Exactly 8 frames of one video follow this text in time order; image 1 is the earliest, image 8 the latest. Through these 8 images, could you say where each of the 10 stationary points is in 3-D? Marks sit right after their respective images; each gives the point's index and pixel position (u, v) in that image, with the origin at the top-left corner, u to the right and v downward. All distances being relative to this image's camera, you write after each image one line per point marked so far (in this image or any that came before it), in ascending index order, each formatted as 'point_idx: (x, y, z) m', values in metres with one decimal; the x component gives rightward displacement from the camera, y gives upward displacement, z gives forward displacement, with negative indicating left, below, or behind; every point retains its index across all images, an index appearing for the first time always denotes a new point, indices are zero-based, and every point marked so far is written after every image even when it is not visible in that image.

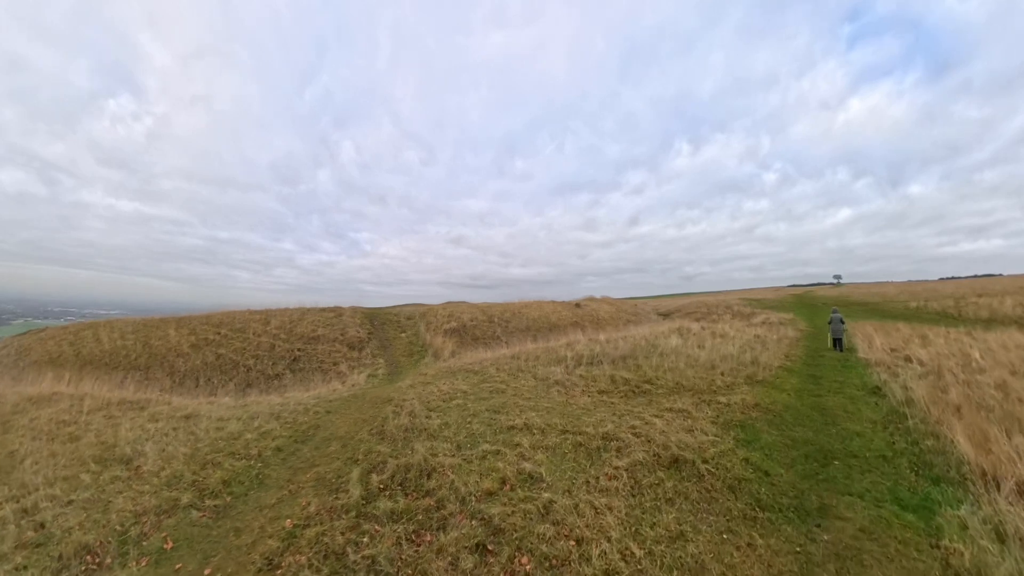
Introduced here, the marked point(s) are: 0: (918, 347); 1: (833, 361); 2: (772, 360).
0: (+16.9, -2.5, +17.1) m
1: (+12.0, -2.8, +15.5) m
2: (+9.5, -2.6, +15.0) m
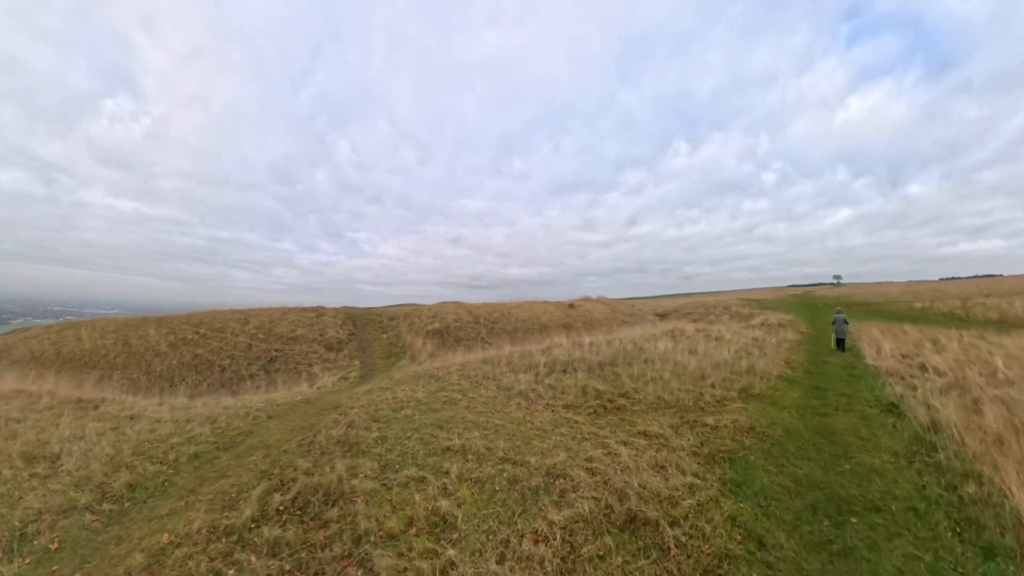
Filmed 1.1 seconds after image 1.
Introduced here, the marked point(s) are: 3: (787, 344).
0: (+15.8, -2.5, +15.5) m
1: (+11.0, -2.7, +13.9) m
2: (+8.4, -2.6, +13.5) m
3: (+13.2, -2.6, +19.8) m
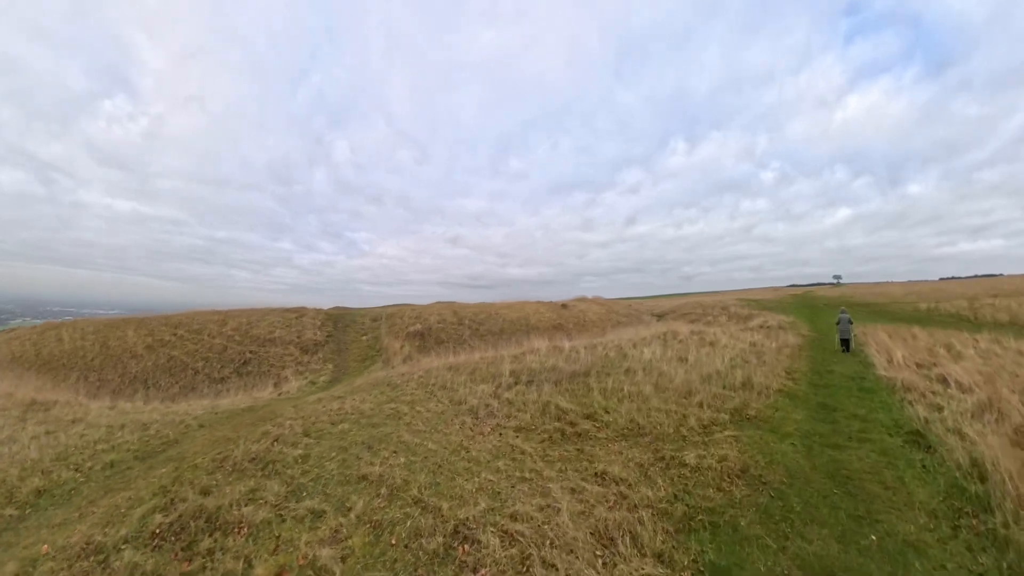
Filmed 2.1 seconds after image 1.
0: (+14.7, -2.5, +13.9) m
1: (+9.9, -2.8, +12.2) m
2: (+7.3, -2.6, +11.8) m
3: (+12.1, -2.7, +18.1) m
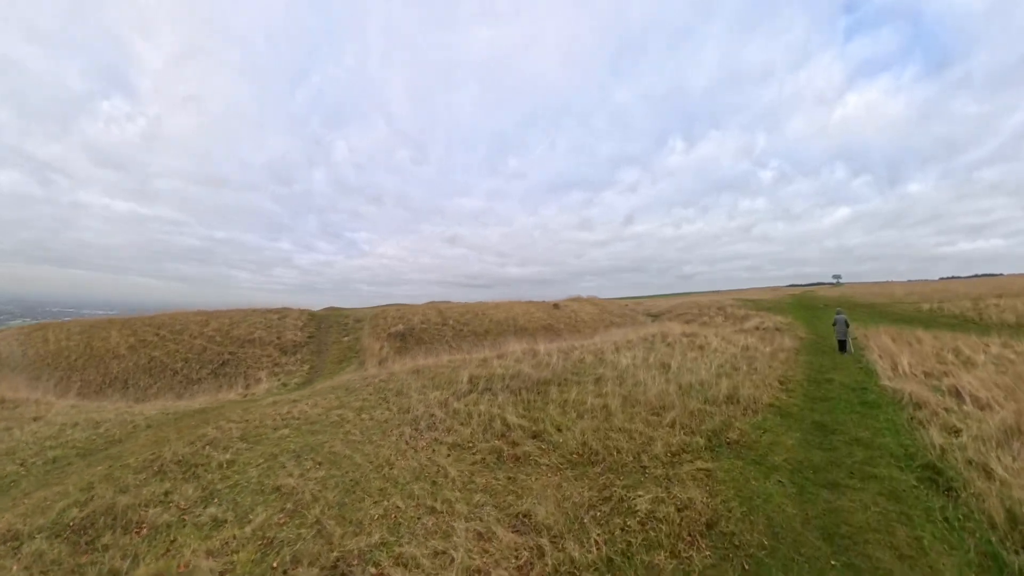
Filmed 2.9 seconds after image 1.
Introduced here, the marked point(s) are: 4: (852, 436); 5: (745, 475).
0: (+13.6, -2.5, +12.5) m
1: (+8.8, -2.8, +10.9) m
2: (+6.2, -2.6, +10.4) m
3: (+11.0, -2.7, +16.8) m
4: (+6.2, -2.7, +7.6) m
5: (+3.4, -2.7, +6.0) m
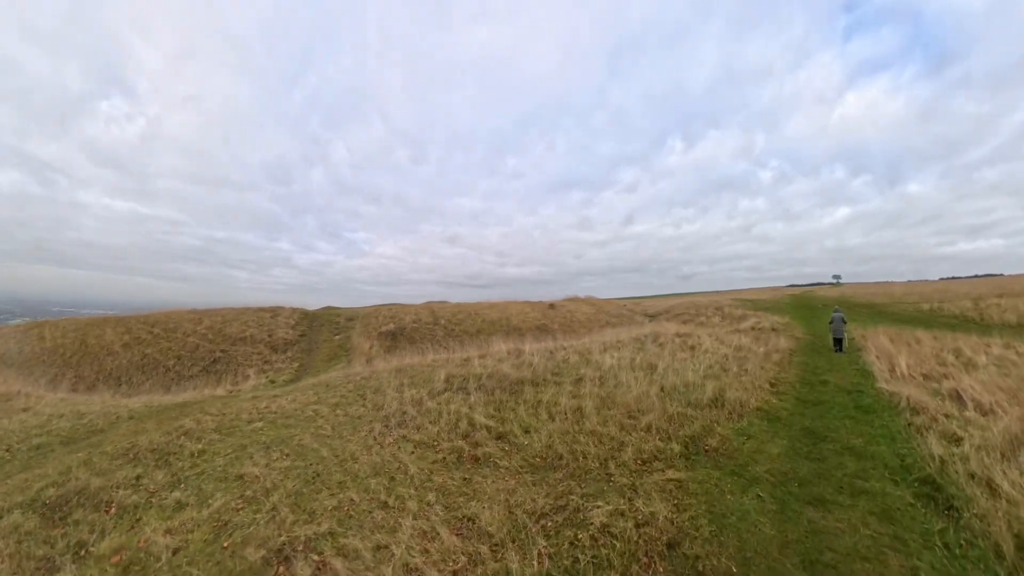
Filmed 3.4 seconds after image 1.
0: (+13.0, -2.4, +11.9) m
1: (+8.1, -2.7, +10.3) m
2: (+5.6, -2.6, +9.8) m
3: (+10.4, -2.6, +16.2) m
4: (+5.6, -2.6, +7.0) m
5: (+2.8, -2.7, +5.4) m
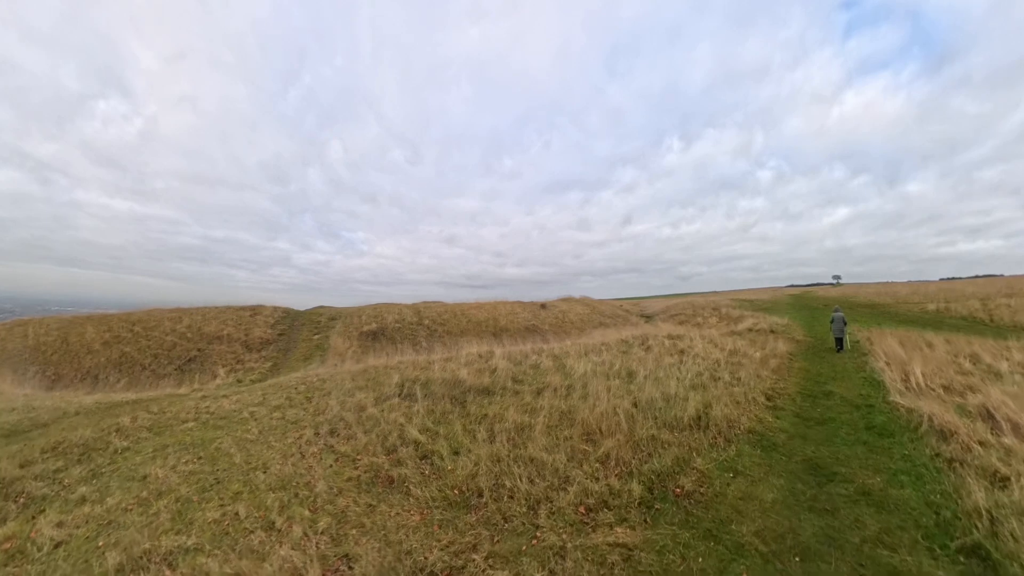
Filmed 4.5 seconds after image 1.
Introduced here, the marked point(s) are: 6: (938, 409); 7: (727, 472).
0: (+11.9, -2.4, +10.3) m
1: (+7.0, -2.6, +8.7) m
2: (+4.5, -2.5, +8.3) m
3: (+9.2, -2.5, +14.6) m
4: (+4.5, -2.6, +5.4) m
5: (+1.7, -2.6, +3.8) m
6: (+8.5, -2.4, +8.2) m
7: (+3.0, -2.6, +5.8) m
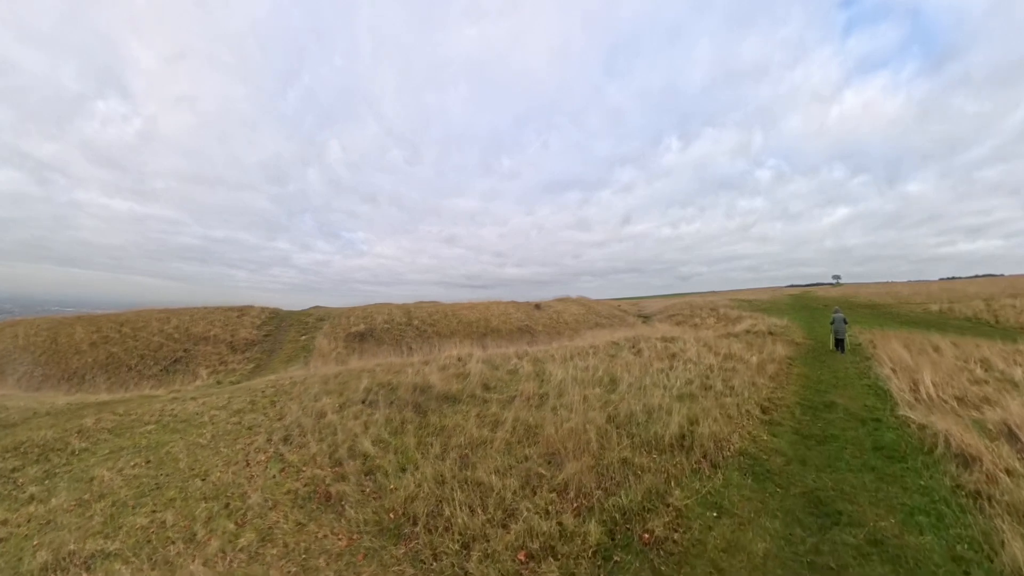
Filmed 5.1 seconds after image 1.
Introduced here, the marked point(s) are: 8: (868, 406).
0: (+11.2, -2.4, +9.4) m
1: (+6.3, -2.7, +7.7) m
2: (+3.8, -2.5, +7.3) m
3: (+8.5, -2.6, +13.6) m
4: (+3.8, -2.6, +4.4) m
5: (+1.0, -2.6, +2.9) m
6: (+7.8, -2.4, +7.2) m
7: (+2.3, -2.6, +4.8) m
8: (+7.8, -2.6, +9.0) m
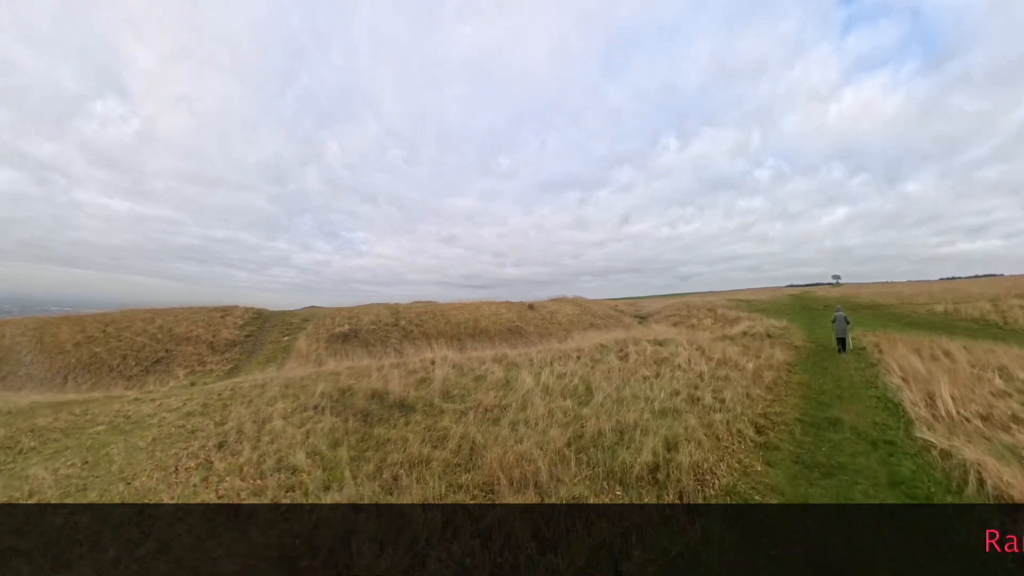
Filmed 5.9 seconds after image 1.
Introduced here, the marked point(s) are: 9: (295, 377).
0: (+10.3, -2.4, +8.2) m
1: (+5.5, -2.7, +6.5) m
2: (+2.9, -2.5, +6.1) m
3: (+7.7, -2.6, +12.4) m
4: (+2.9, -2.6, +3.2) m
5: (+0.1, -2.6, +1.6) m
6: (+6.9, -2.4, +6.0) m
7: (+1.5, -2.6, +3.6) m
8: (+6.9, -2.6, +7.8) m
9: (-8.7, -3.8, +15.7) m
